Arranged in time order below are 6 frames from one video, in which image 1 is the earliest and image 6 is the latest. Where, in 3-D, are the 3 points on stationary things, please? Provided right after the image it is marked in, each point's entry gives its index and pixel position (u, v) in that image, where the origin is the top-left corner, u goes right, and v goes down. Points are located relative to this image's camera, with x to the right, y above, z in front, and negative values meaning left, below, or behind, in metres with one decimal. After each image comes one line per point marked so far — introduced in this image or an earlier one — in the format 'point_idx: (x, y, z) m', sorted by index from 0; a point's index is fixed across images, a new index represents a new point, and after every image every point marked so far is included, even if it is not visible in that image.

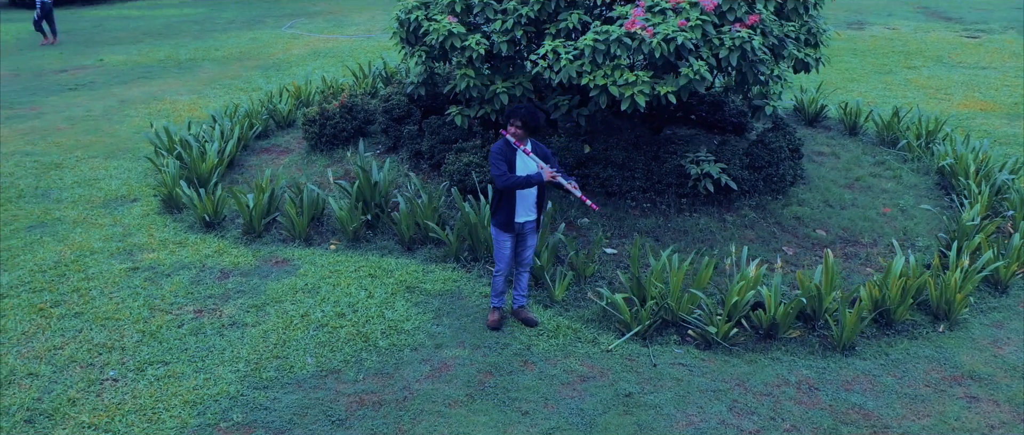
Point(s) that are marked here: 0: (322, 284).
0: (-1.2, -0.4, +4.9) m
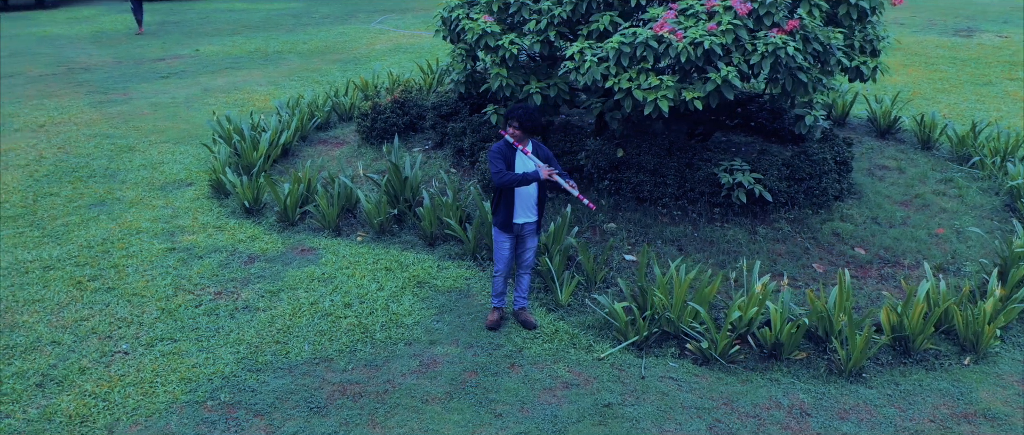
0: (-1.1, -0.4, +5.1) m
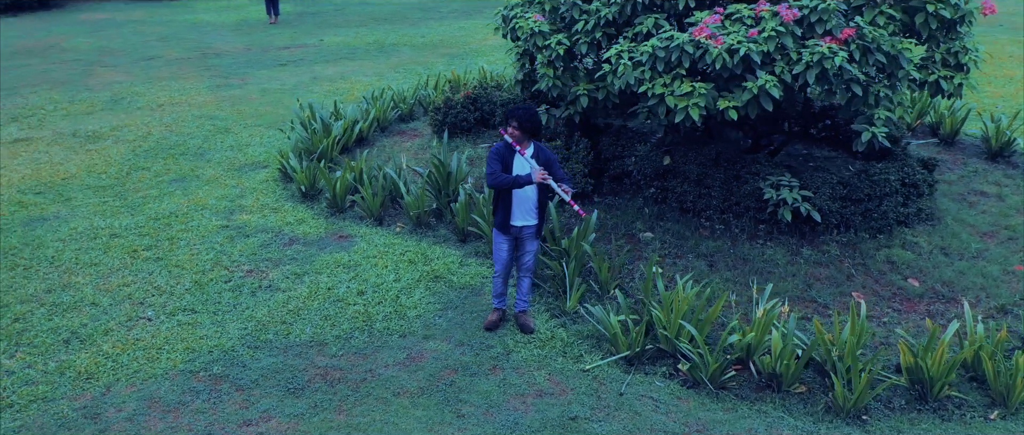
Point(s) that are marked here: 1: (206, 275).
0: (-1.0, -0.3, +5.2) m
1: (-1.9, -0.4, +5.1) m
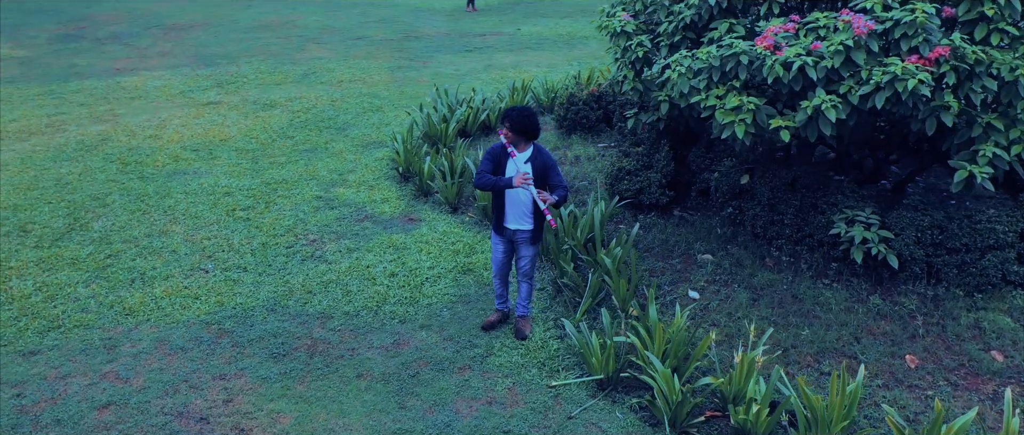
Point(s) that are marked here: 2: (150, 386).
0: (-0.7, -0.2, +5.4) m
1: (-1.6, -0.1, +5.5) m
2: (-1.7, -0.8, +3.9) m
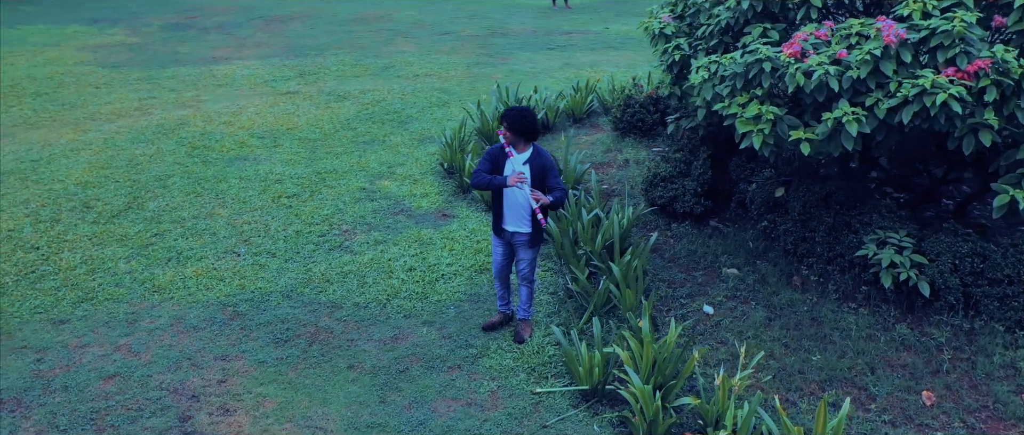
0: (-0.5, -0.2, +5.4) m
1: (-1.4, -0.1, +5.7) m
2: (-1.8, -0.7, +4.1) m
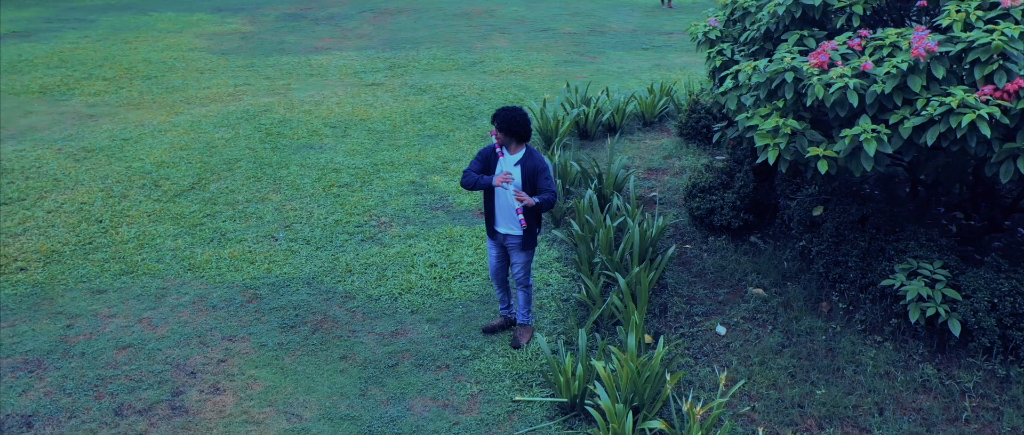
0: (-0.3, -0.2, +5.4) m
1: (-1.2, 0.0, +5.8) m
2: (-1.8, -0.6, +4.3) m
